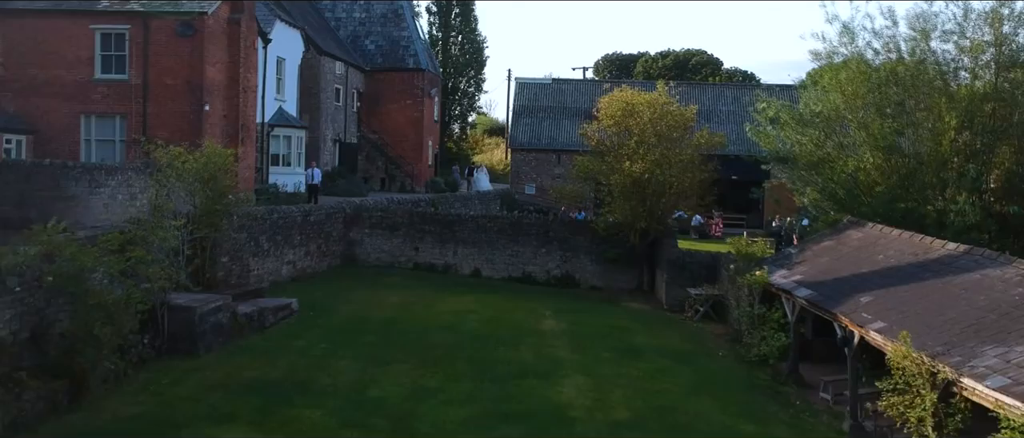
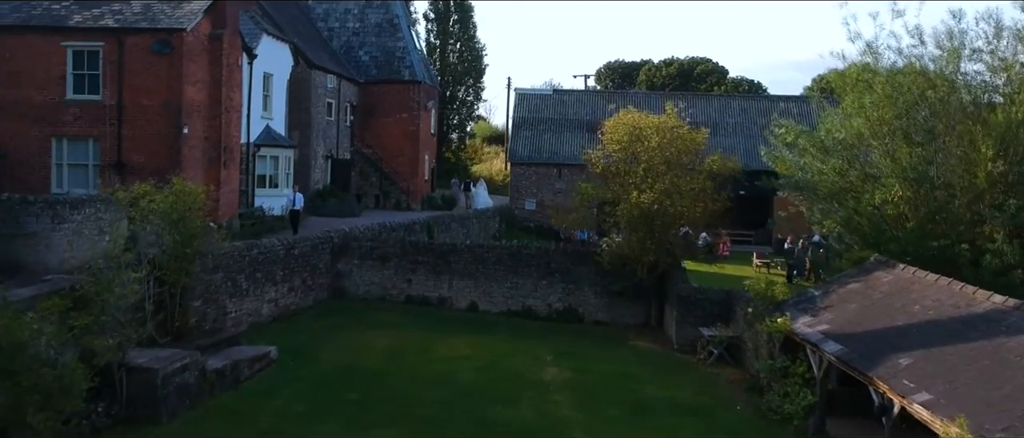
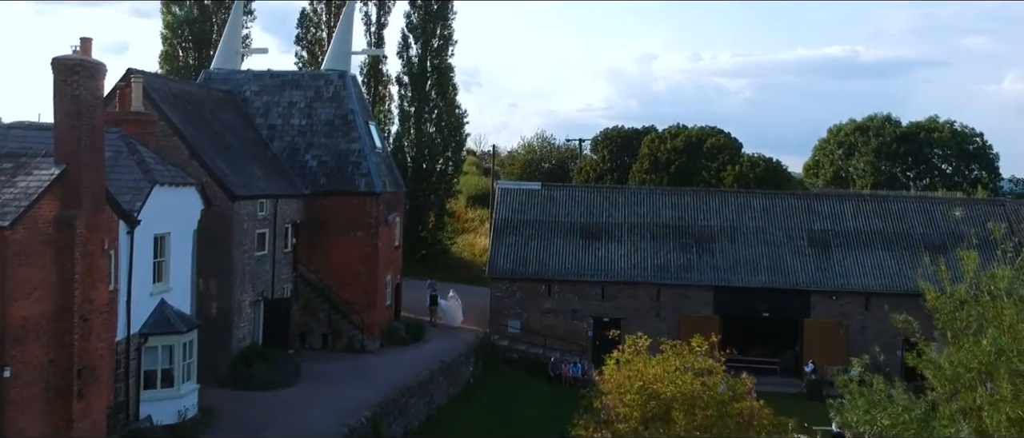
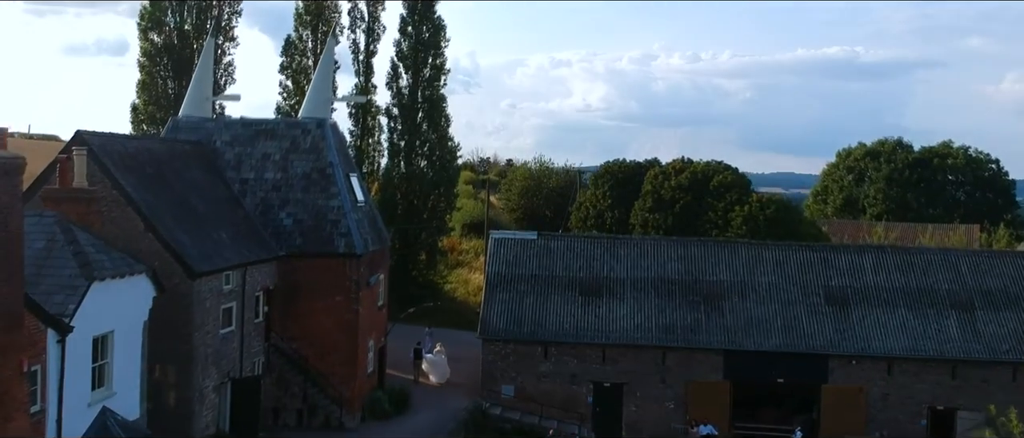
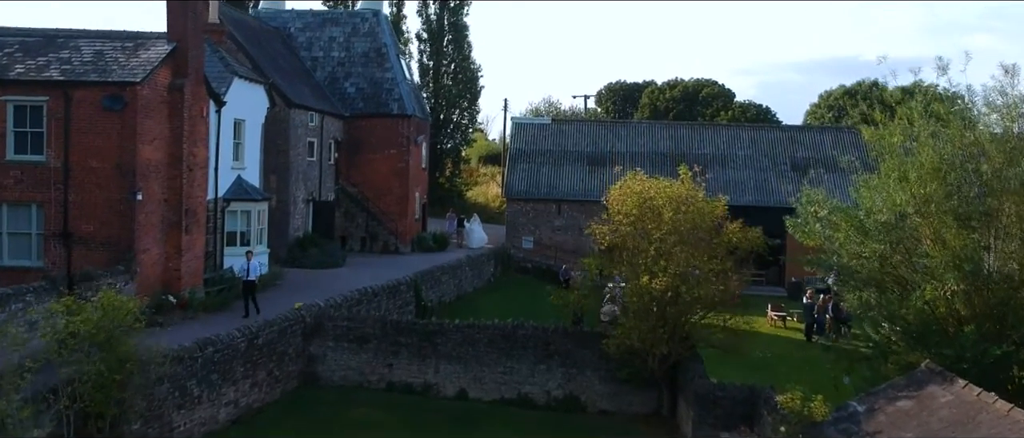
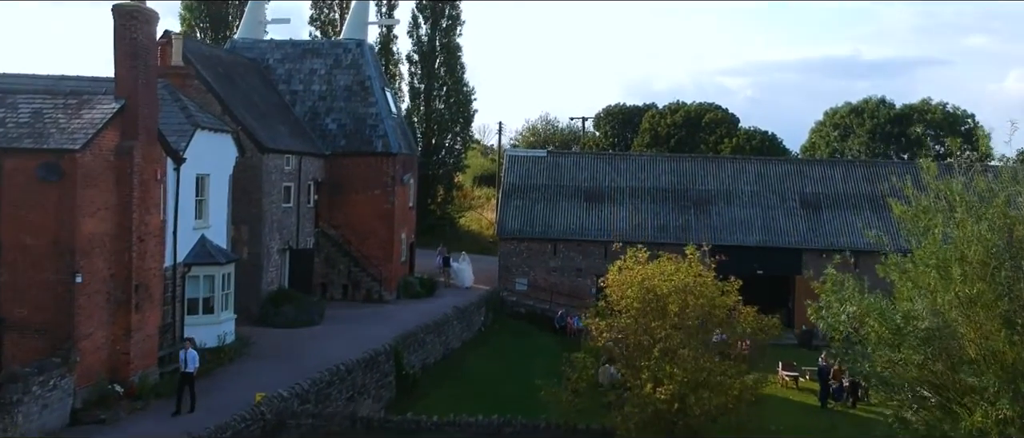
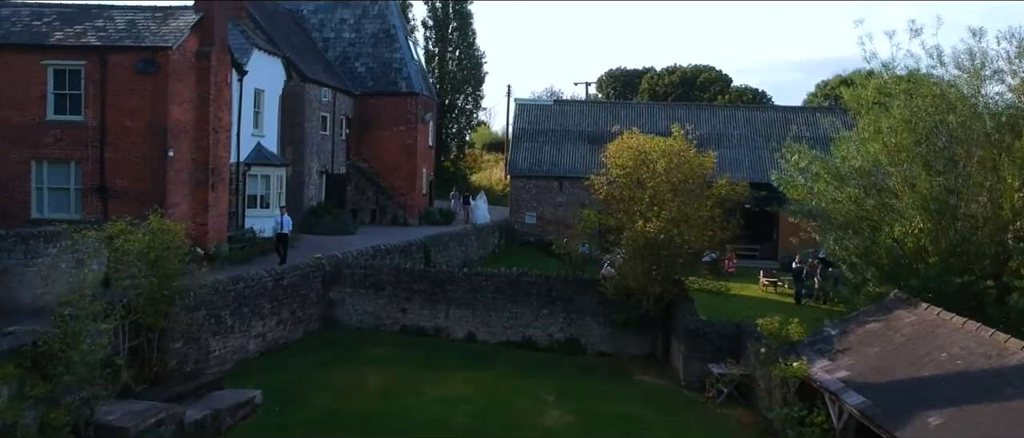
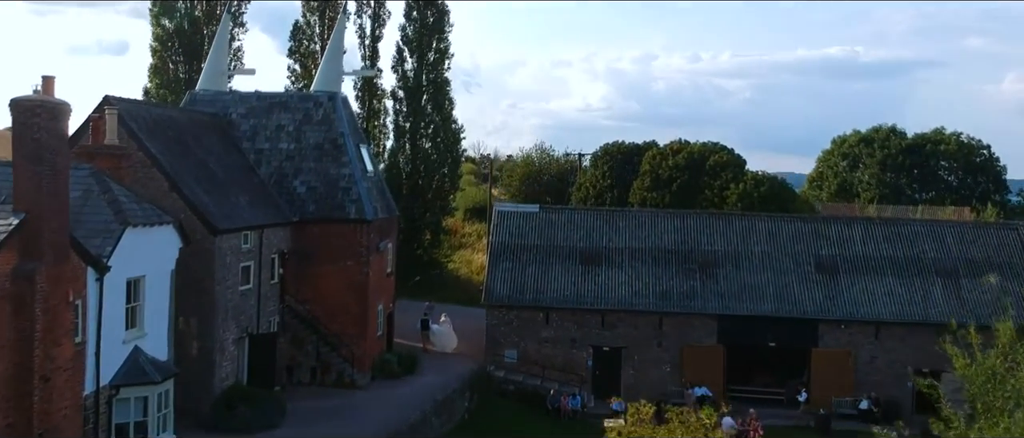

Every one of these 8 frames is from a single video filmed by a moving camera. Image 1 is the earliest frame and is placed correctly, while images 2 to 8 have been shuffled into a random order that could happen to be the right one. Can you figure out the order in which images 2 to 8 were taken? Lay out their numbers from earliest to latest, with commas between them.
2, 7, 5, 6, 3, 8, 4
